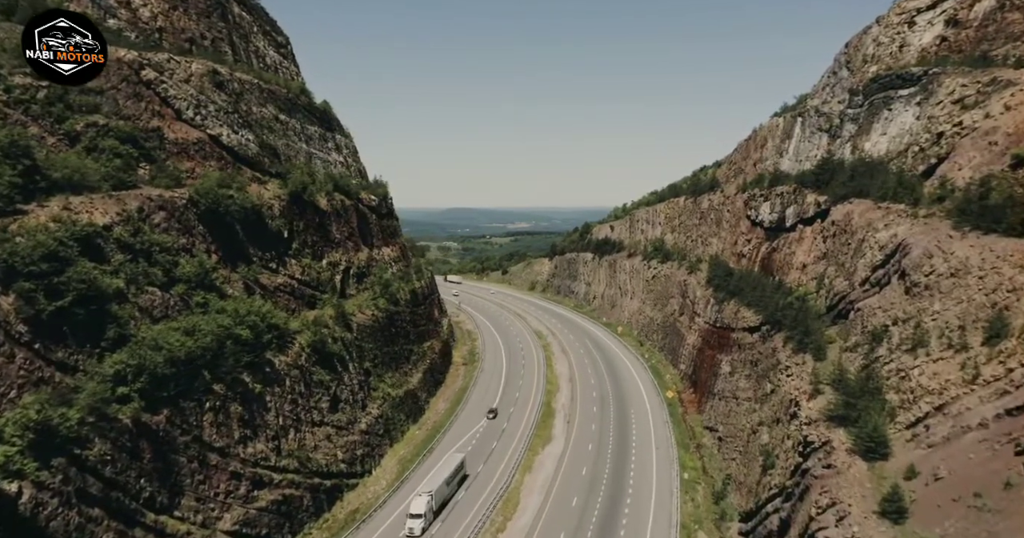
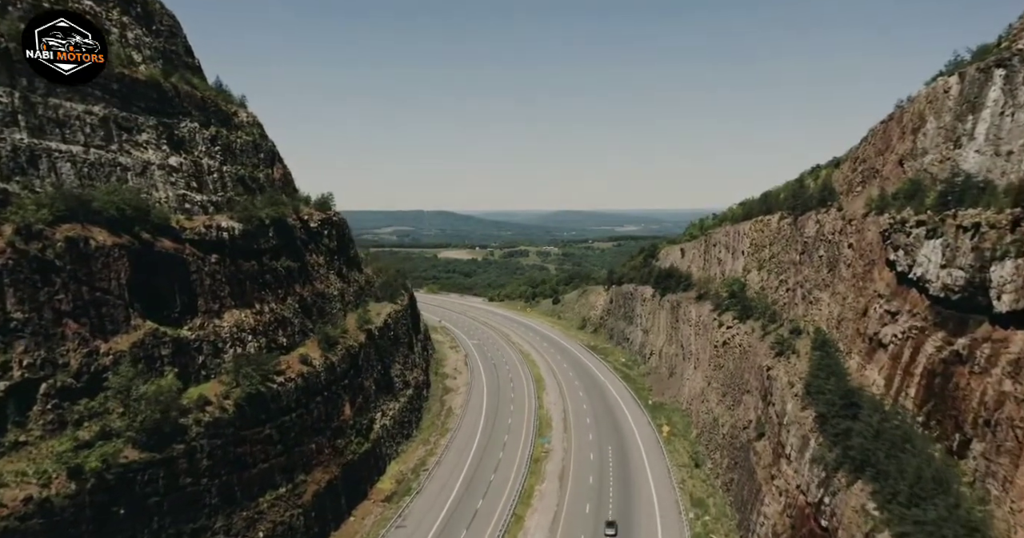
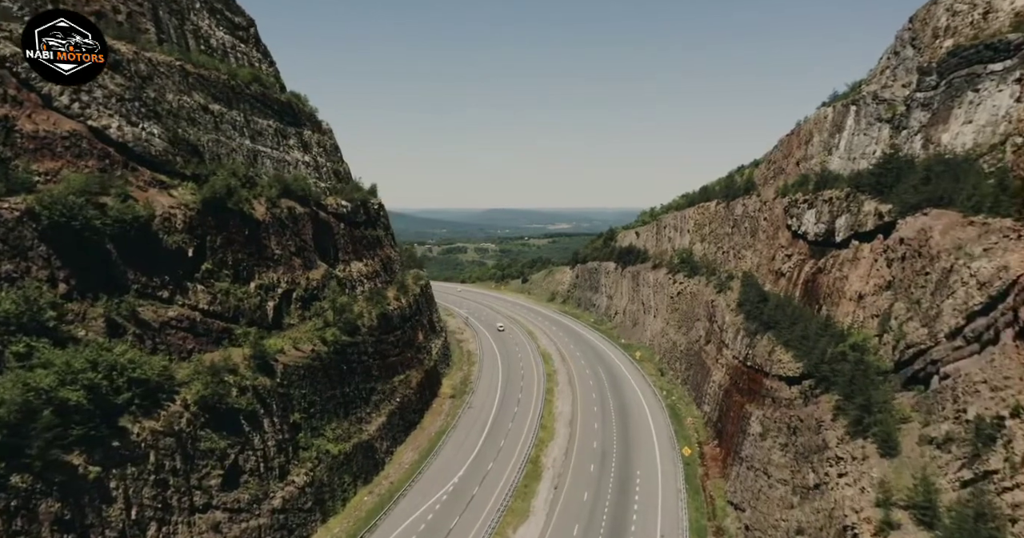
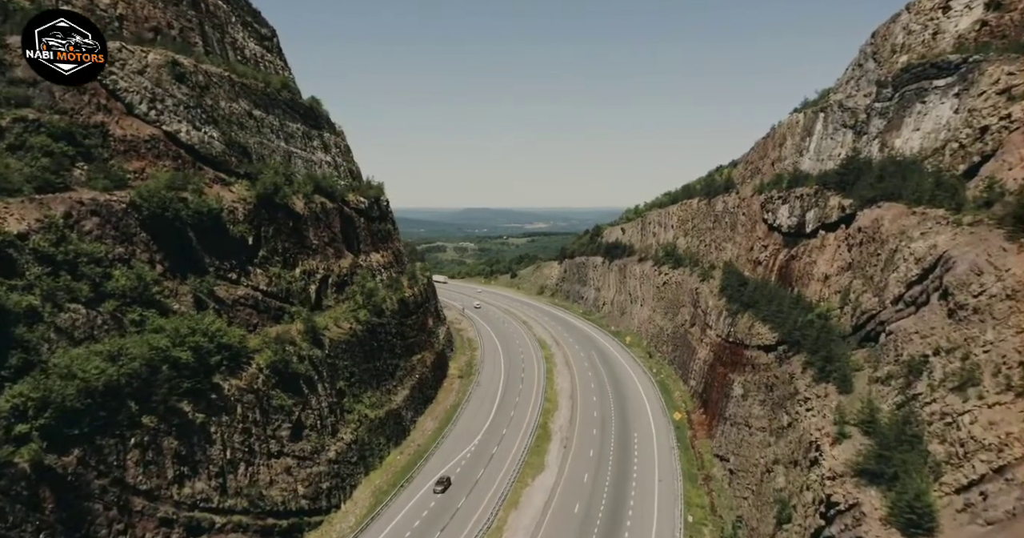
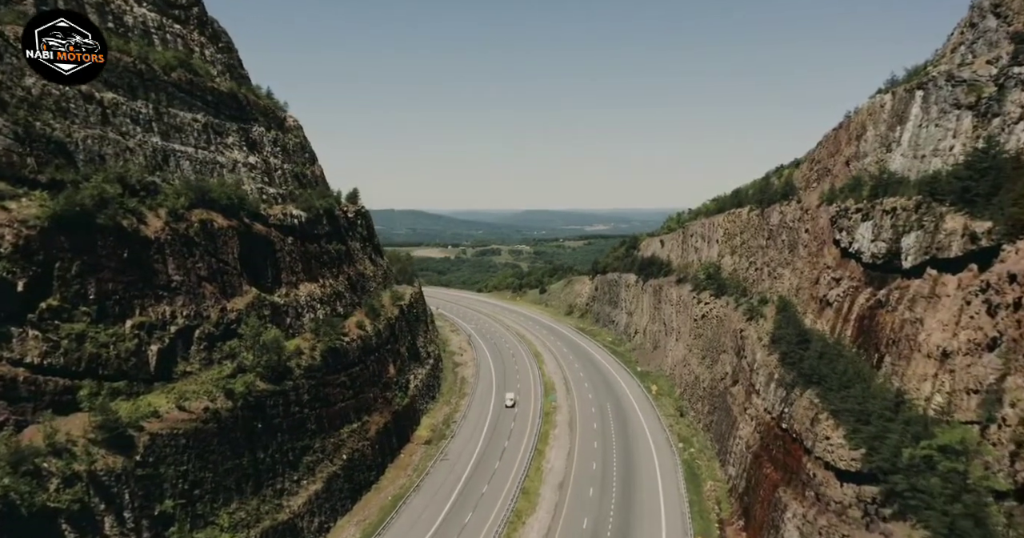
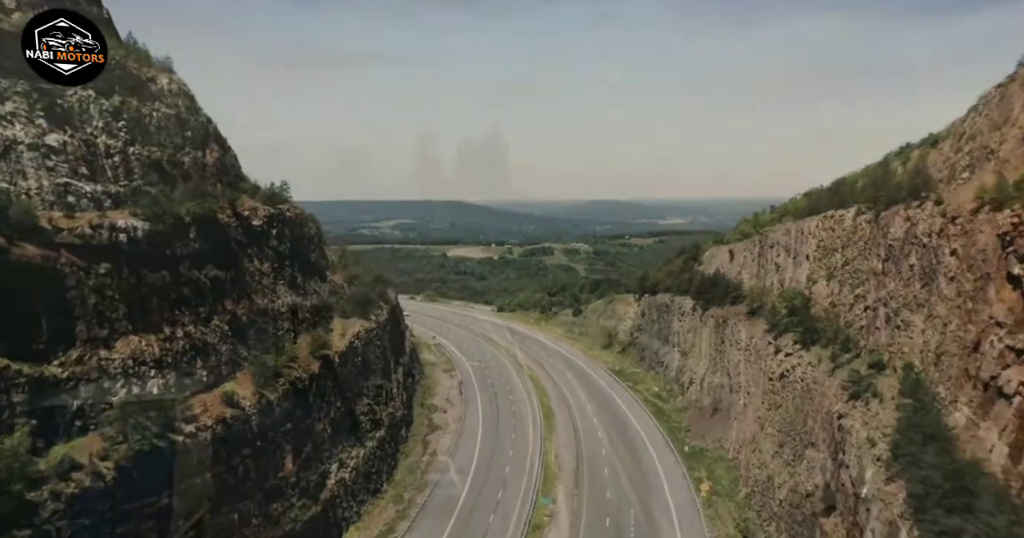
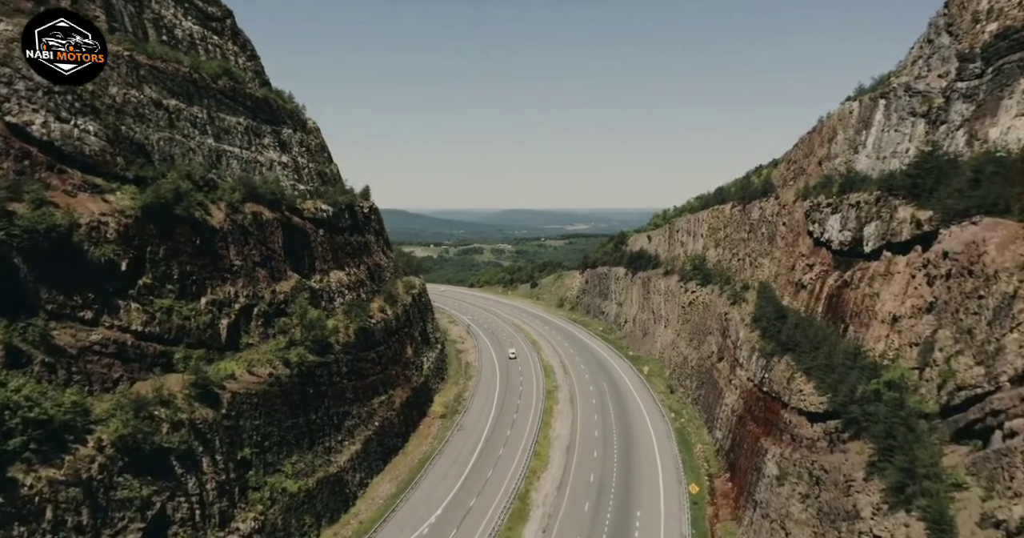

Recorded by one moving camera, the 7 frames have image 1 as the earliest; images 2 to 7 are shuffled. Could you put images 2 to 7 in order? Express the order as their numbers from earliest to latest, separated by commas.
4, 3, 7, 5, 2, 6
